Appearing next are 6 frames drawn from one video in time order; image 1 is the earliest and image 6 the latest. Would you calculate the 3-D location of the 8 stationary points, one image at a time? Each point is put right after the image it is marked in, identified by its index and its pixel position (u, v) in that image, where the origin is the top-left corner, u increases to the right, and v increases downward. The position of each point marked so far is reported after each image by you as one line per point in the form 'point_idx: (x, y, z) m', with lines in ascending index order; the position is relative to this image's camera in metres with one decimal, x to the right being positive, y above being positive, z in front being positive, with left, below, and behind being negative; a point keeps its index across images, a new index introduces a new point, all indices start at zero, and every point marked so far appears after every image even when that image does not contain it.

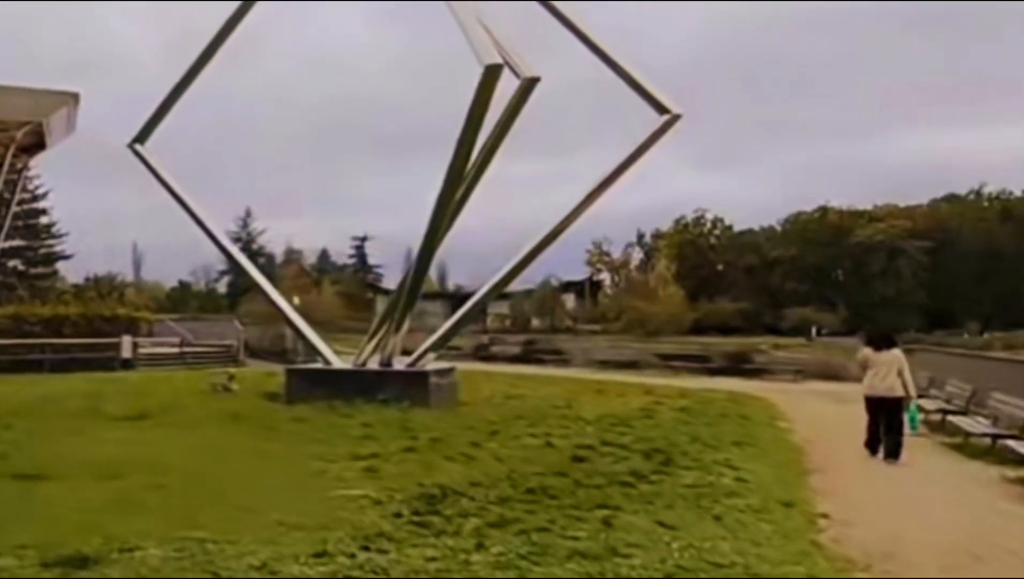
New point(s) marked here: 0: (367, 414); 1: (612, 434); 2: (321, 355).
0: (-1.2, -1.1, +8.6) m
1: (+0.8, -1.1, +7.9) m
2: (-2.1, -0.7, +10.7) m
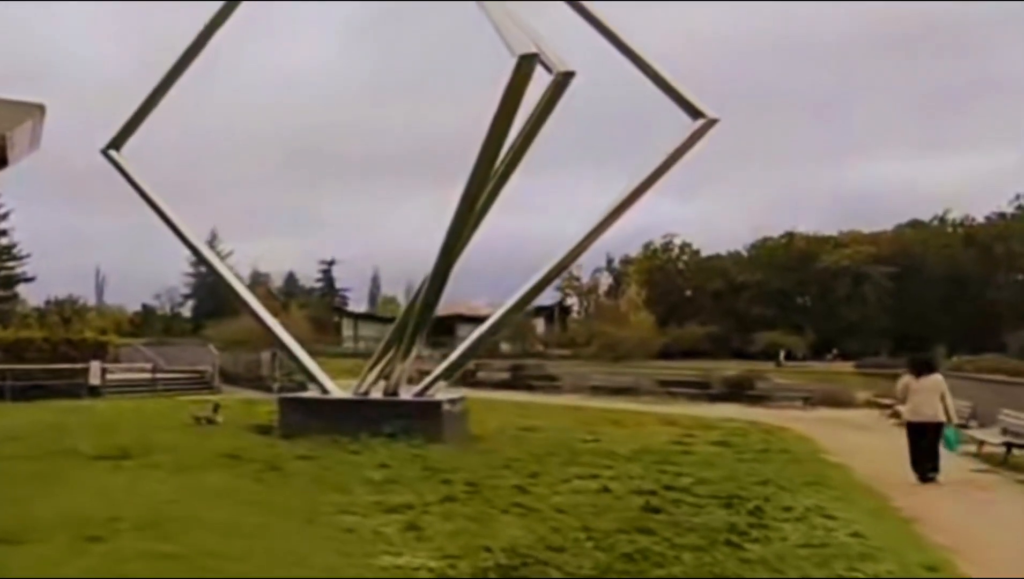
0: (-1.0, -1.2, +7.6) m
1: (+1.1, -1.3, +6.9) m
2: (-1.9, -0.9, +9.7) m
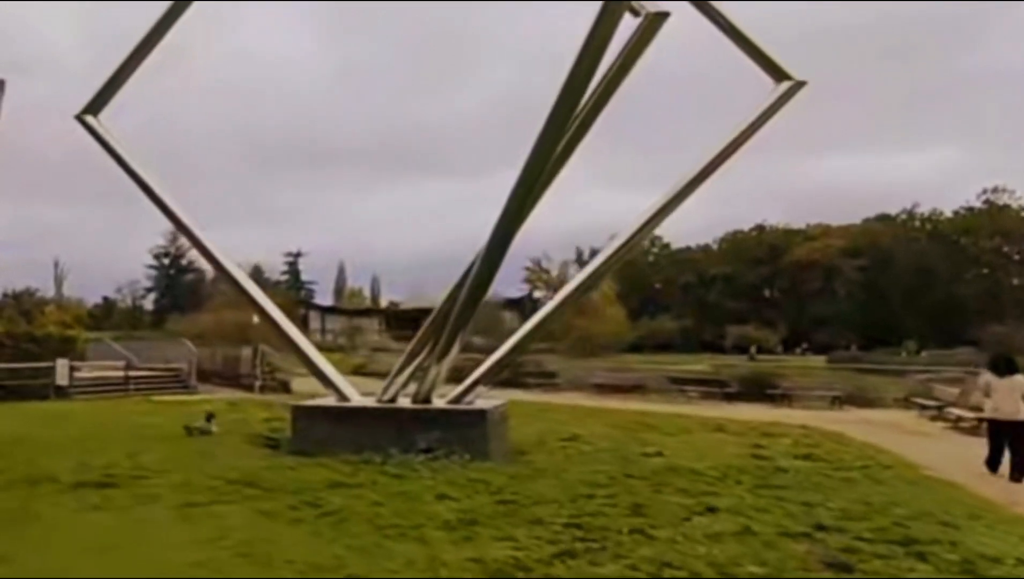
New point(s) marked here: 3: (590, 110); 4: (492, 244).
0: (-0.5, -1.1, +6.2) m
1: (+1.5, -1.2, +5.6) m
2: (-1.5, -0.8, +8.3) m
3: (+0.5, +1.2, +6.5) m
4: (0.0, +0.5, +7.0) m
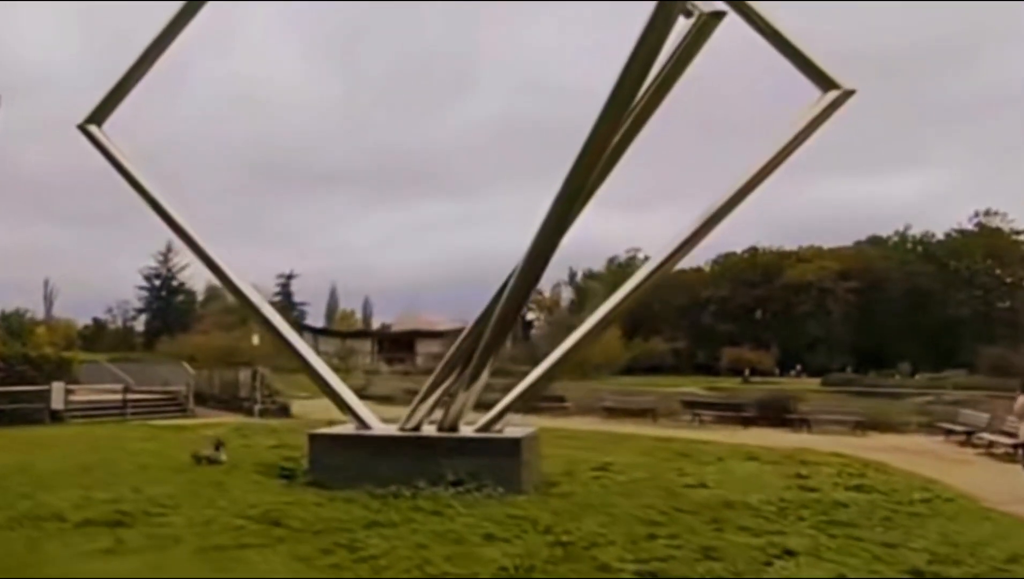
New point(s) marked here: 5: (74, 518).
0: (-0.3, -1.3, +5.7) m
1: (+1.8, -1.3, +5.2) m
2: (-1.3, -1.0, +7.8) m
3: (+0.8, +1.0, +6.0) m
4: (+0.2, +0.4, +6.5) m
5: (-2.3, -1.2, +5.3) m
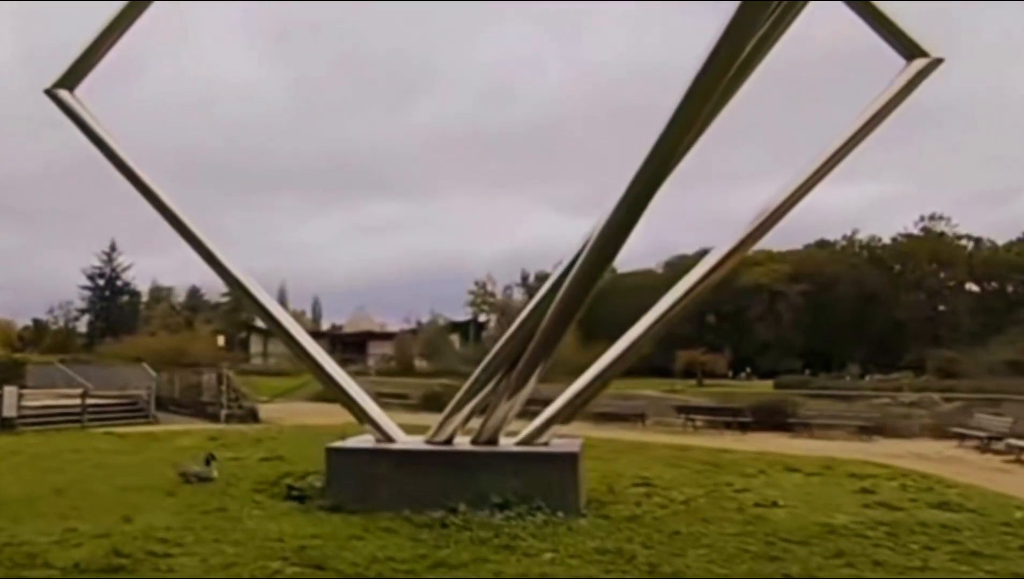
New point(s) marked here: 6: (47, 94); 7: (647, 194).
0: (+0.1, -1.2, +4.7) m
1: (+2.2, -1.3, +4.3) m
2: (-1.0, -0.9, +6.8) m
3: (+1.1, +1.1, +5.1) m
4: (+0.6, +0.4, +5.6) m
5: (-1.9, -1.2, +4.2) m
6: (-3.5, +1.4, +7.4) m
7: (+0.7, +0.4, +5.2) m
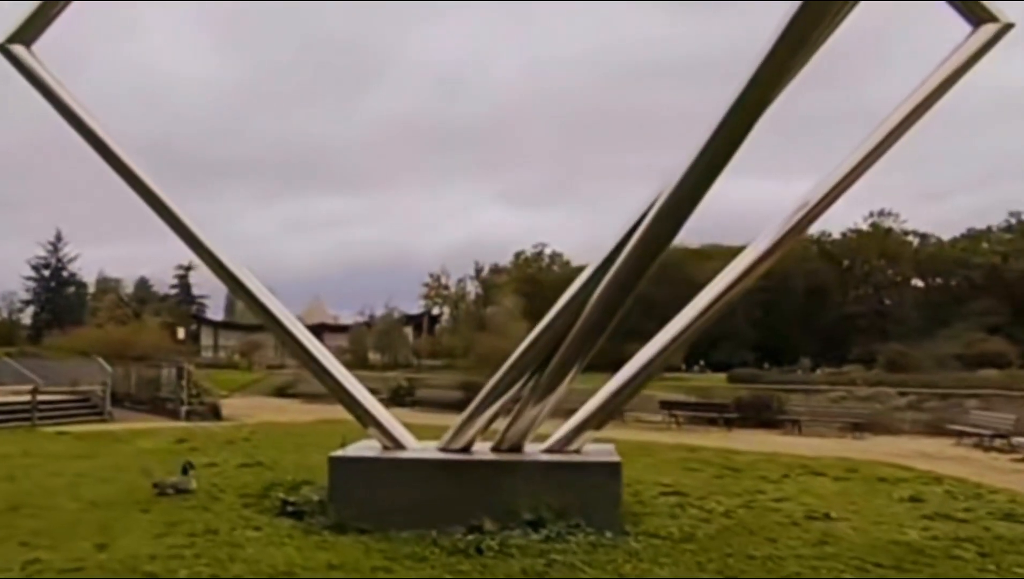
0: (+0.4, -1.1, +4.0) m
1: (+2.5, -1.2, +3.6) m
2: (-0.9, -0.8, +6.0) m
3: (+1.4, +1.2, +4.4) m
4: (+0.8, +0.5, +4.9) m
5: (-1.7, -1.1, +3.4) m
6: (-3.3, +1.5, +6.4) m
7: (+0.9, +0.5, +4.4) m
